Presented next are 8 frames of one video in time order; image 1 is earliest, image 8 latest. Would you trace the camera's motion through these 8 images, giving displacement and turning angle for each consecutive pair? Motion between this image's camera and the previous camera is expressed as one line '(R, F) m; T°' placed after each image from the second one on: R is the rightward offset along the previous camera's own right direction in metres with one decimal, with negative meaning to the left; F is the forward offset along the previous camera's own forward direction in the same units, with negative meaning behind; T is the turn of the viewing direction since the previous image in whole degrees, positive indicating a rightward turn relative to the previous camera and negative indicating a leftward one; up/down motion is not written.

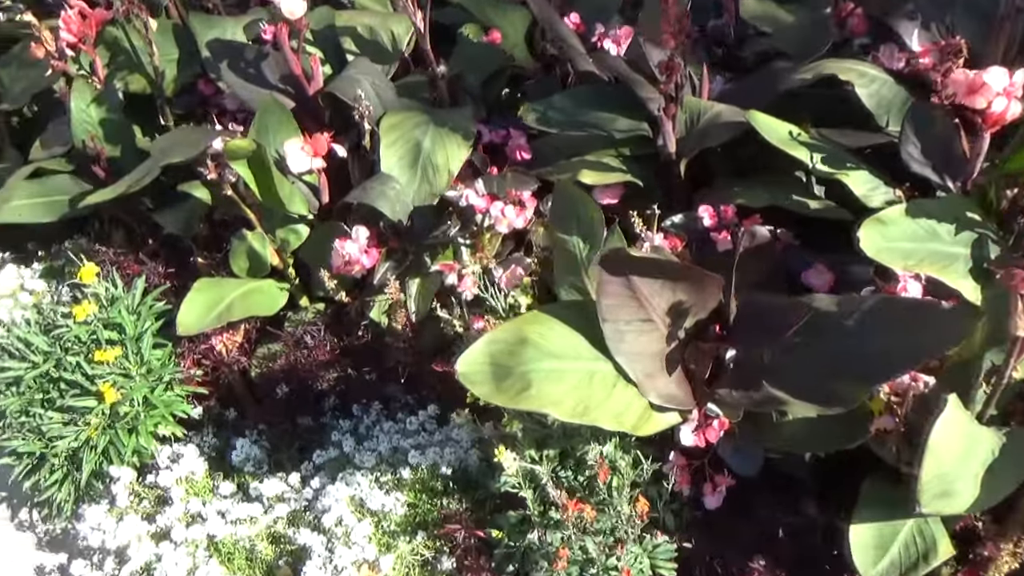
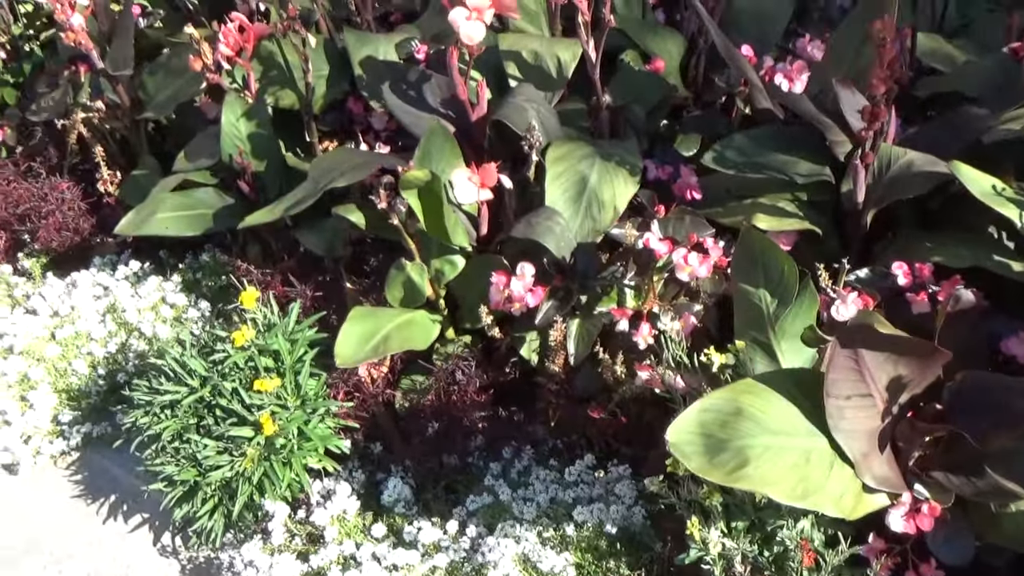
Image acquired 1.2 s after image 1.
(-0.2, +0.1) m; -4°
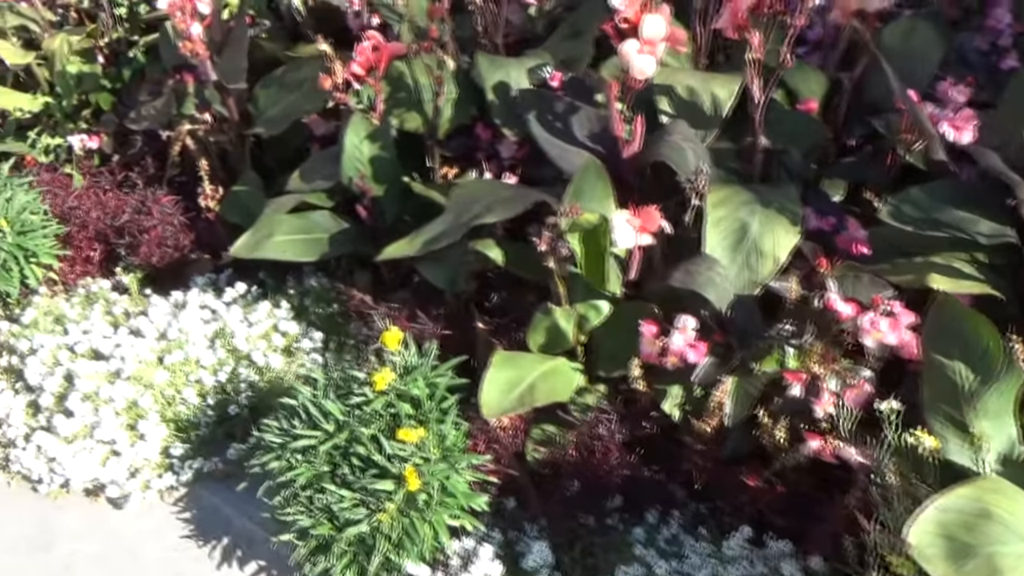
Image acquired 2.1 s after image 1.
(-0.3, +0.1) m; -1°
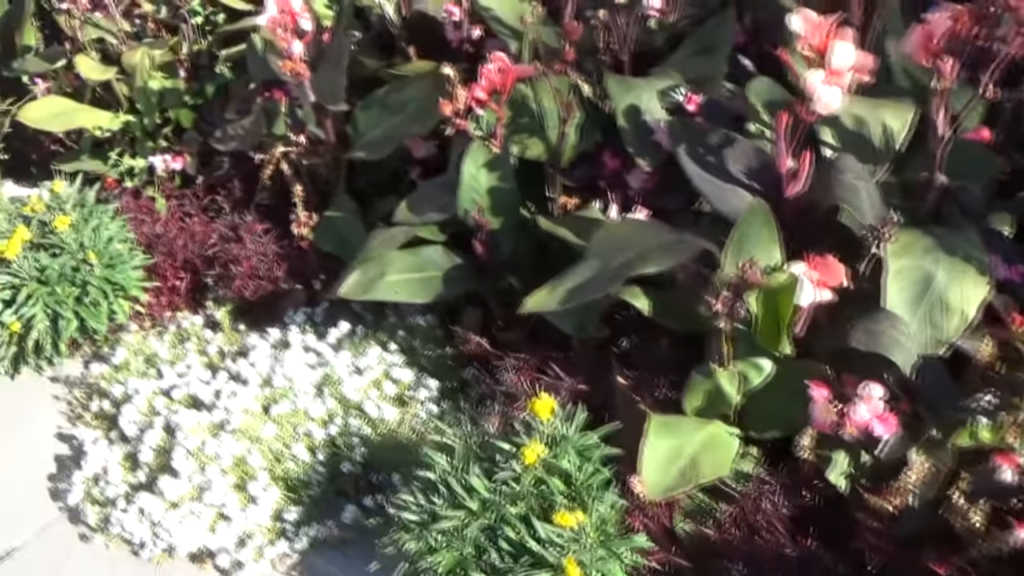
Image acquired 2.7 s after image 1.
(-0.2, +0.2) m; -2°
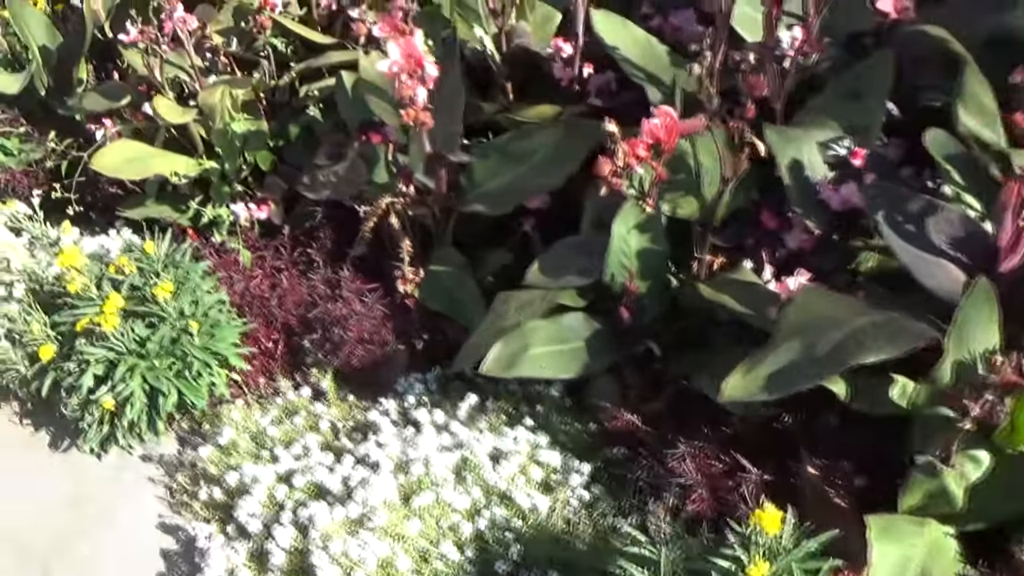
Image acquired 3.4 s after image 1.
(-0.4, +0.2) m; +1°
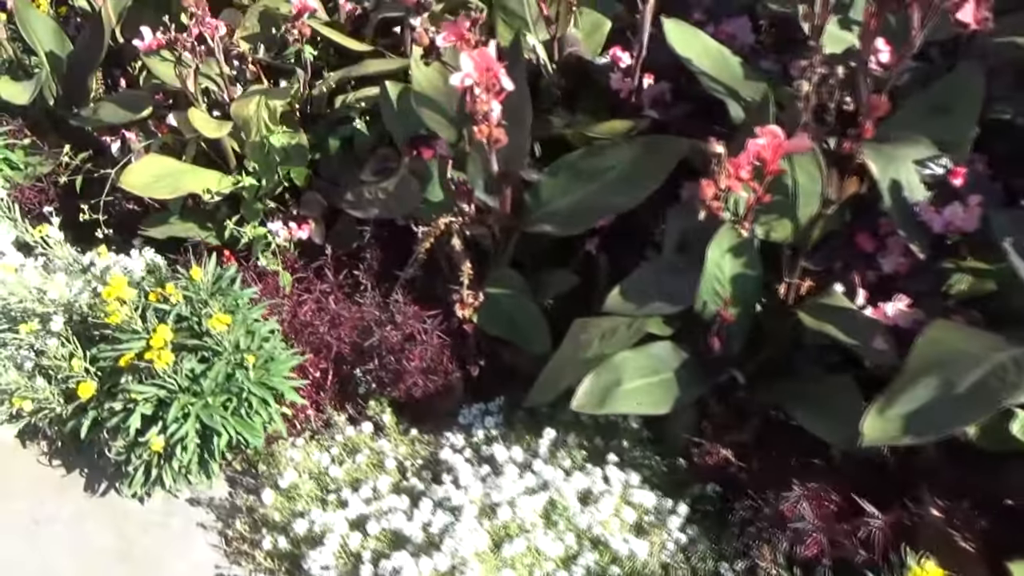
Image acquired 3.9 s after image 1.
(-0.2, +0.1) m; +3°
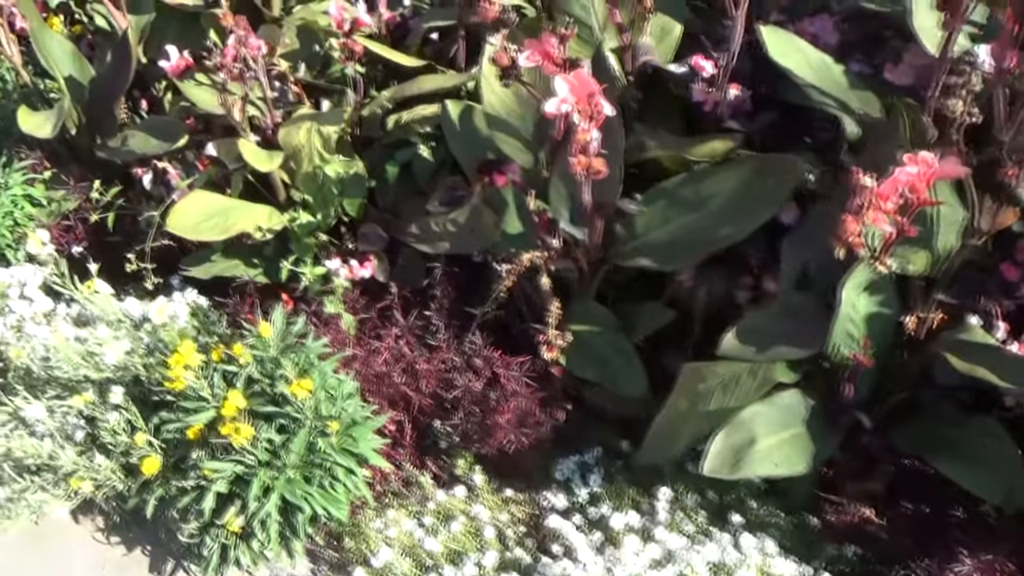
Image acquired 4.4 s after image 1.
(-0.2, +0.2) m; +1°
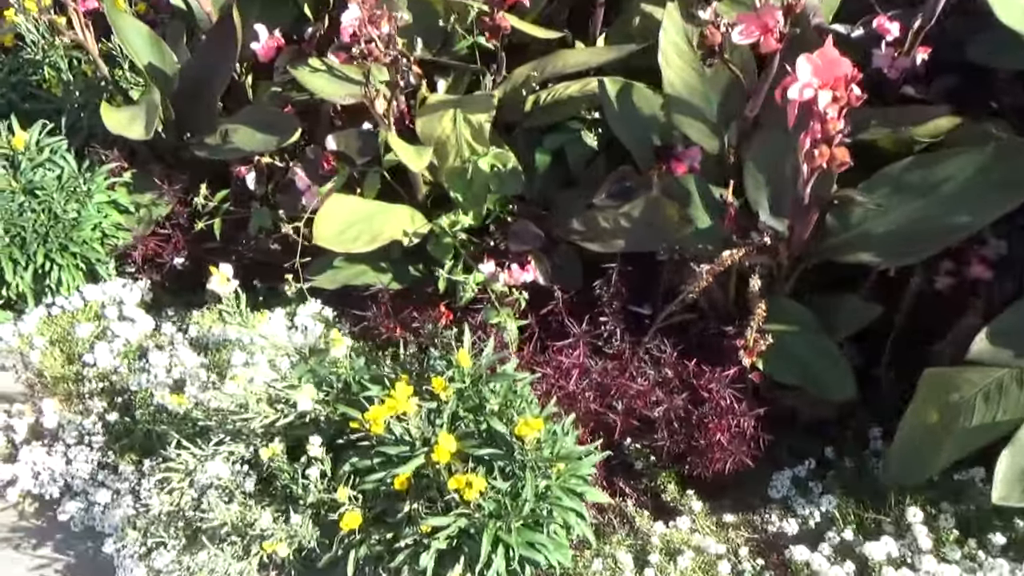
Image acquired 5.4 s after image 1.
(-0.5, +0.2) m; +2°
